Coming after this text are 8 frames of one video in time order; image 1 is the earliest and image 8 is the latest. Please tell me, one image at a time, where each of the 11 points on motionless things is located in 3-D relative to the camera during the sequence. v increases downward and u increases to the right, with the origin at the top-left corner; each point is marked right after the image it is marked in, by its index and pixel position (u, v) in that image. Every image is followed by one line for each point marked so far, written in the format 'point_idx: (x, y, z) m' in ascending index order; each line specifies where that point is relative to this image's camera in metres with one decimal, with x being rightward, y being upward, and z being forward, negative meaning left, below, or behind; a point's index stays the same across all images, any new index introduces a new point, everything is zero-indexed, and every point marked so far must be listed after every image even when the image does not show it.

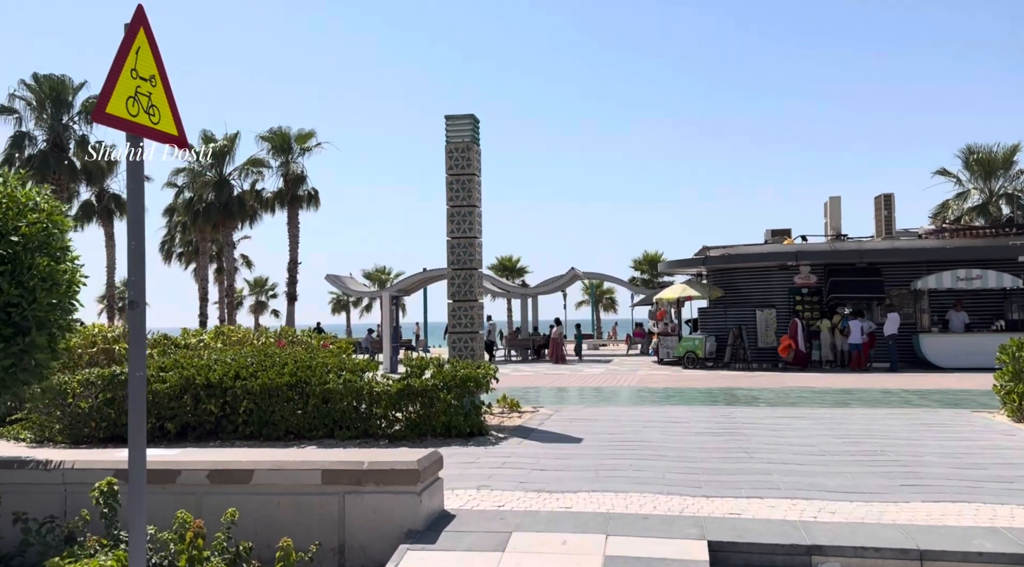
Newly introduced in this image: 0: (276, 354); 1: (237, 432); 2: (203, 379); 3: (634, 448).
0: (-3.2, -1.0, +12.1) m
1: (-3.5, -1.9, +11.3) m
2: (-3.9, -1.2, +11.3) m
3: (+1.3, -1.8, +9.7) m
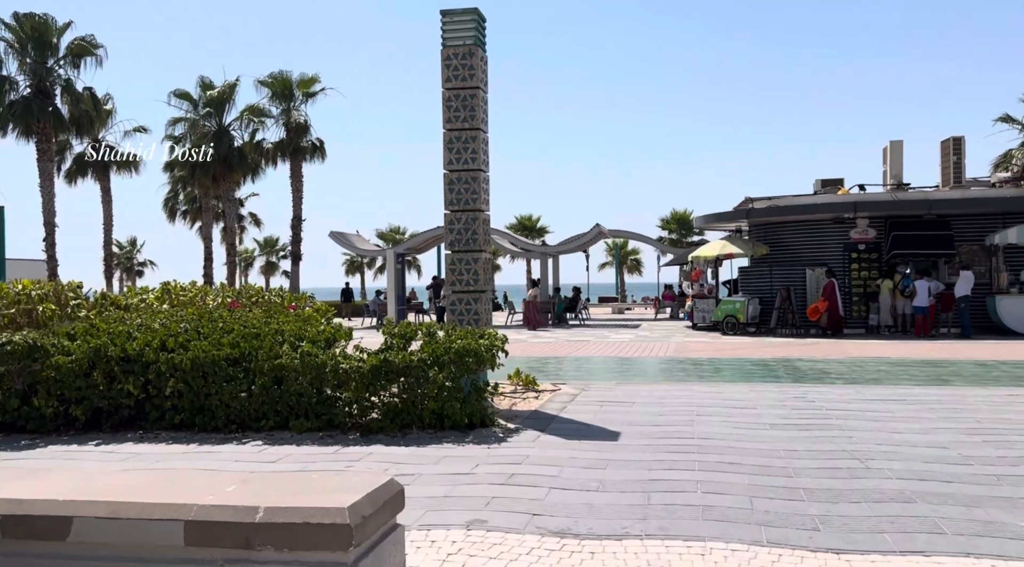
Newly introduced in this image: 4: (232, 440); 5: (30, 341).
0: (-3.0, -0.4, +9.4) m
1: (-3.3, -1.3, +8.6) m
2: (-3.8, -0.6, +8.6) m
3: (+1.4, -1.3, +6.8) m
4: (-2.6, -1.4, +8.2) m
5: (-4.7, -0.6, +8.8) m
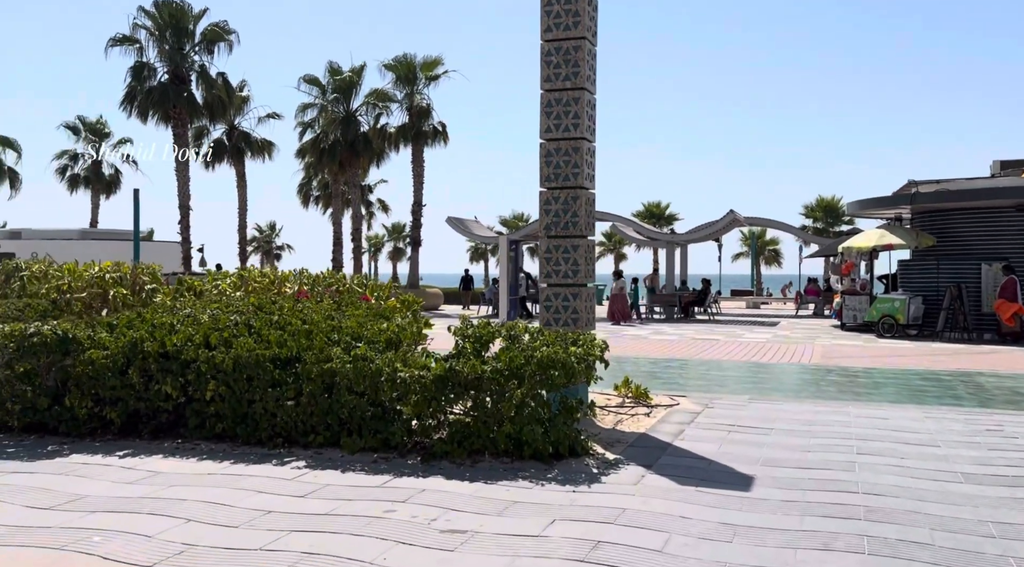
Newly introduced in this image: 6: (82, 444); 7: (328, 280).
0: (-2.1, -0.2, +8.0) m
1: (-2.5, -1.2, +7.4) m
2: (-3.0, -0.5, +7.4) m
3: (+1.9, -1.3, +4.9) m
4: (-1.8, -1.3, +6.9) m
5: (-3.9, -0.4, +7.7) m
6: (-3.7, -1.4, +7.6) m
7: (-2.1, +0.1, +10.3) m
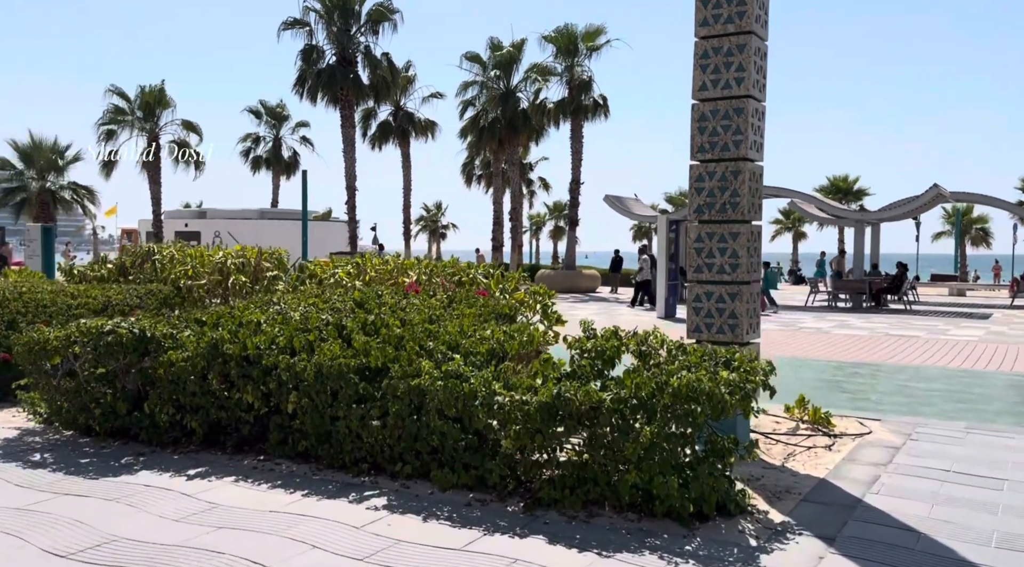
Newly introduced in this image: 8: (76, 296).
0: (-1.0, -0.2, +6.9) m
1: (-1.6, -1.1, +6.3) m
2: (-2.0, -0.4, +6.4) m
3: (+2.3, -1.3, +3.1) m
4: (-1.0, -1.3, +5.7) m
5: (-2.8, -0.4, +6.8) m
6: (-2.7, -1.3, +6.8) m
7: (-0.7, +0.2, +9.1) m
8: (-5.0, -0.1, +10.4) m
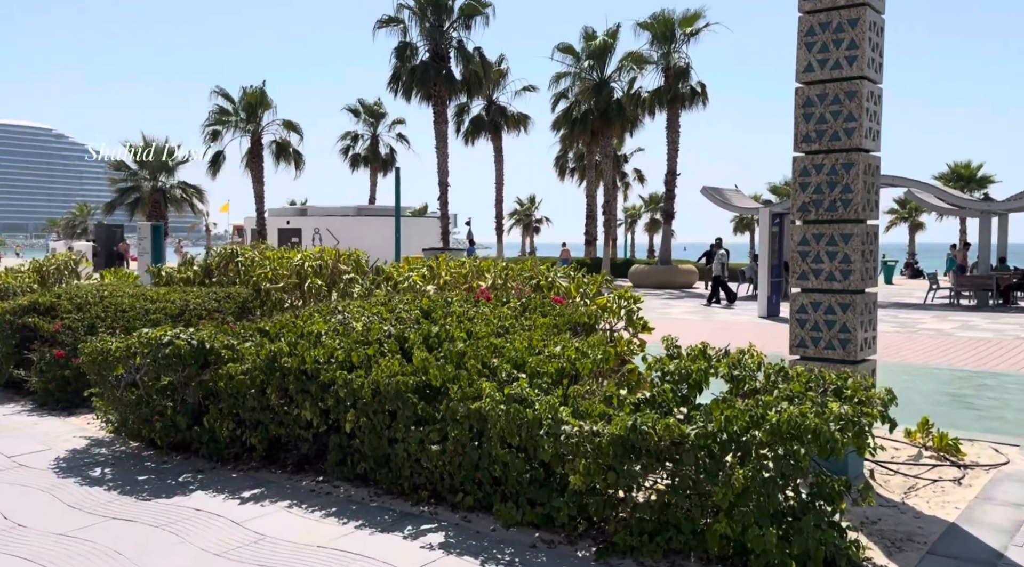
0: (-0.5, -0.2, +6.3) m
1: (-1.1, -1.2, +5.9) m
2: (-1.5, -0.5, +6.0) m
3: (+2.4, -1.4, +2.2) m
4: (-0.6, -1.4, +5.2) m
5: (-2.3, -0.4, +6.5) m
6: (-2.1, -1.4, +6.4) m
7: (+0.1, +0.1, +8.5) m
8: (-4.1, -0.2, +10.3) m
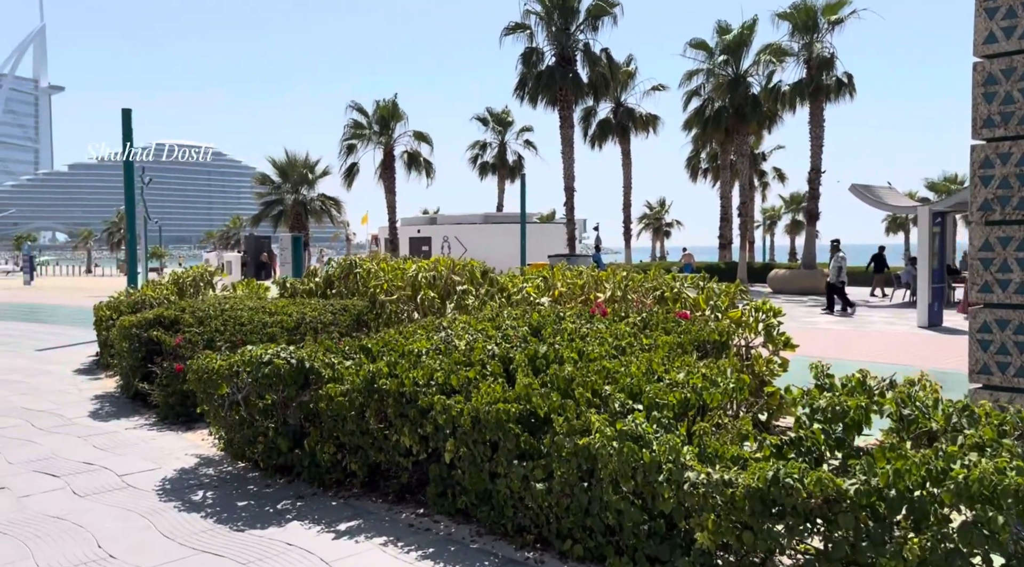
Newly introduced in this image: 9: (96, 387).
0: (+0.3, -0.3, +5.7) m
1: (-0.4, -1.3, +5.3) m
2: (-0.8, -0.6, +5.5) m
3: (+2.5, -1.4, +1.2) m
4: (0.0, -1.5, +4.6) m
5: (-1.5, -0.5, +6.1) m
6: (-1.3, -1.5, +6.0) m
7: (+1.2, 0.0, +7.7) m
8: (-2.7, -0.3, +10.1) m
9: (-5.6, -1.4, +12.2) m
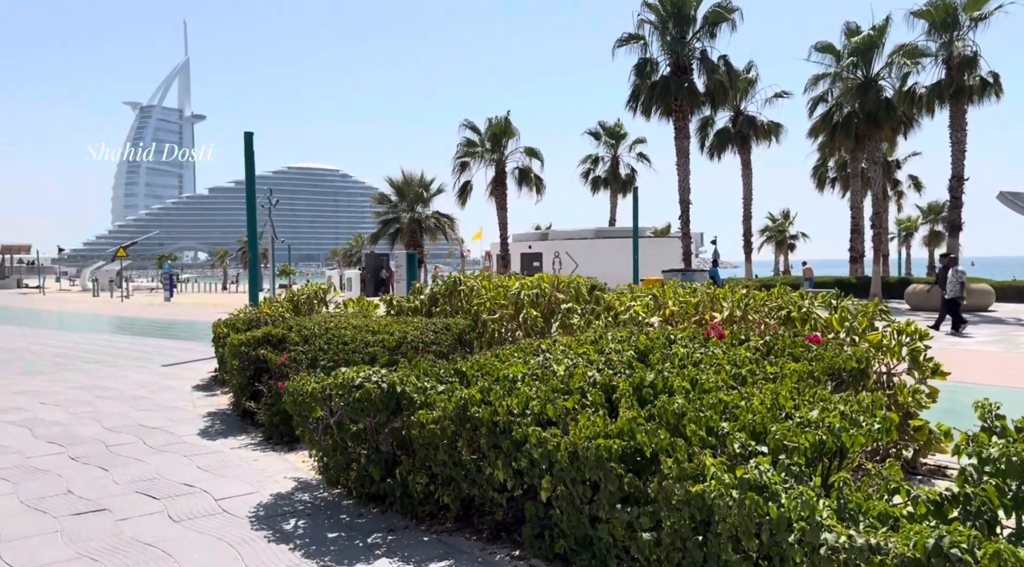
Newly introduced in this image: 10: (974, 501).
0: (+0.9, -0.4, +5.1) m
1: (+0.2, -1.4, +4.8) m
2: (-0.2, -0.7, +5.1) m
3: (+2.5, -1.5, +0.3) m
4: (+0.5, -1.5, +4.0) m
5: (-0.8, -0.7, +5.8) m
6: (-0.6, -1.6, +5.6) m
7: (+2.1, -0.1, +7.0) m
8: (-1.5, -0.5, +9.9) m
9: (-4.1, -1.7, +12.3) m
10: (+1.5, -0.6, +2.9) m
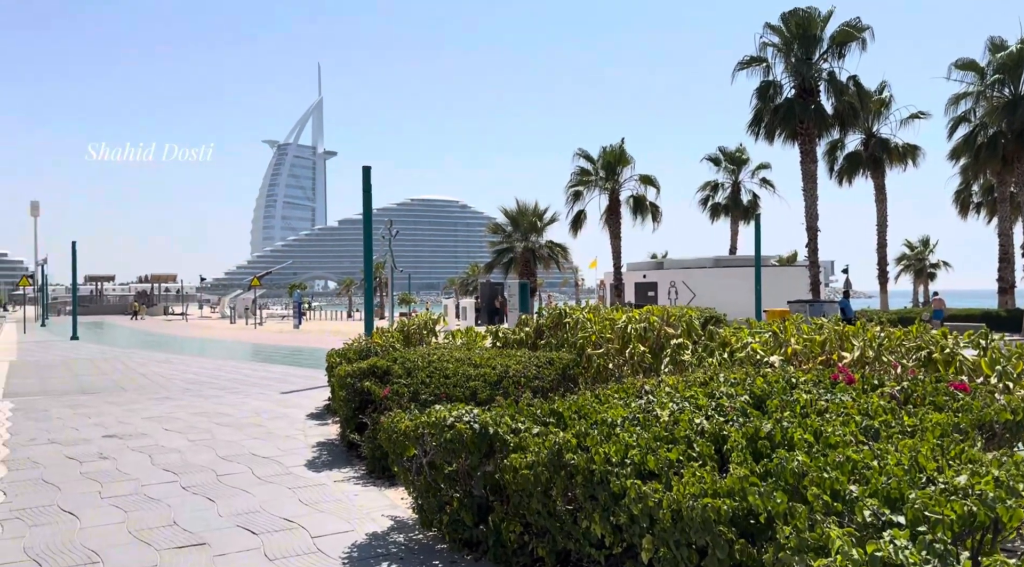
0: (+1.4, -0.6, +4.6) m
1: (+0.6, -1.6, +4.3) m
2: (+0.3, -0.9, +4.7) m
3: (+2.4, -1.5, -0.4) m
4: (+0.8, -1.7, +3.5) m
5: (-0.2, -0.9, +5.4) m
6: (-0.1, -1.8, +5.3) m
7: (+2.8, -0.4, +6.3) m
8: (-0.3, -0.9, +9.6) m
9: (-2.6, -2.1, +12.3) m
10: (+1.8, -0.8, +2.3) m
